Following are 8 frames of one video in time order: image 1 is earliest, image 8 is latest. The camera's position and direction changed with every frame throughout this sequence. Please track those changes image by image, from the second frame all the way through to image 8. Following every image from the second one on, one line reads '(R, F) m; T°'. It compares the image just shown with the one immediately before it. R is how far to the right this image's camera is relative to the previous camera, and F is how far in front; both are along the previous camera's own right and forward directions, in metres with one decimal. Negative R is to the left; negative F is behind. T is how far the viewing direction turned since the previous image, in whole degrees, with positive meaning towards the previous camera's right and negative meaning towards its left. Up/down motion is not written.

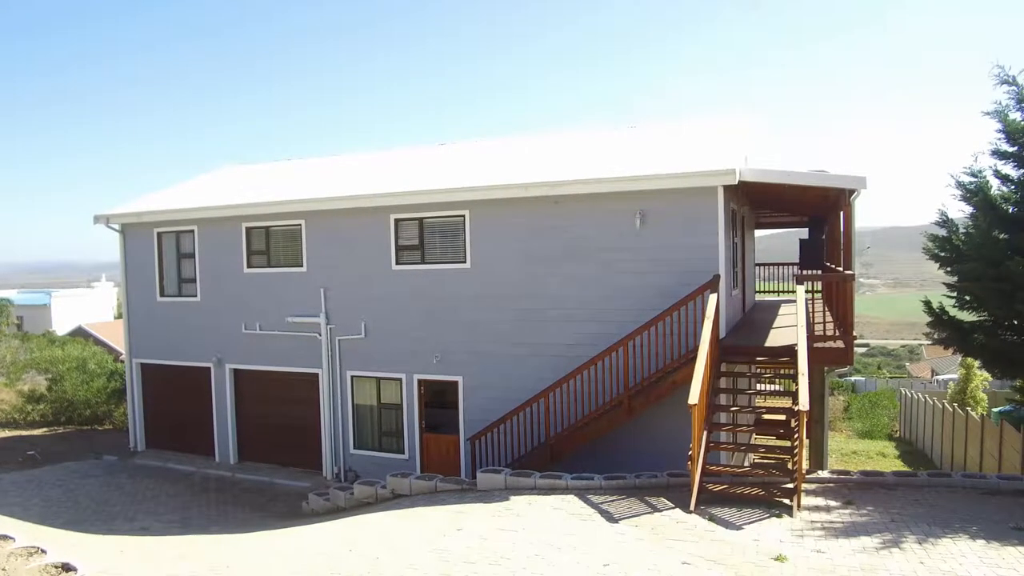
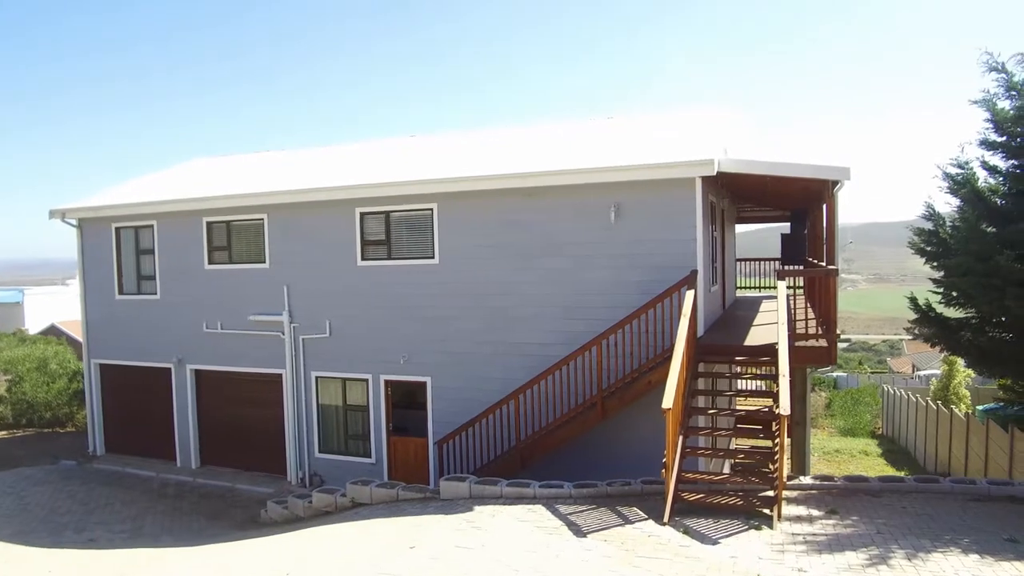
(+0.2, +0.5) m; +1°
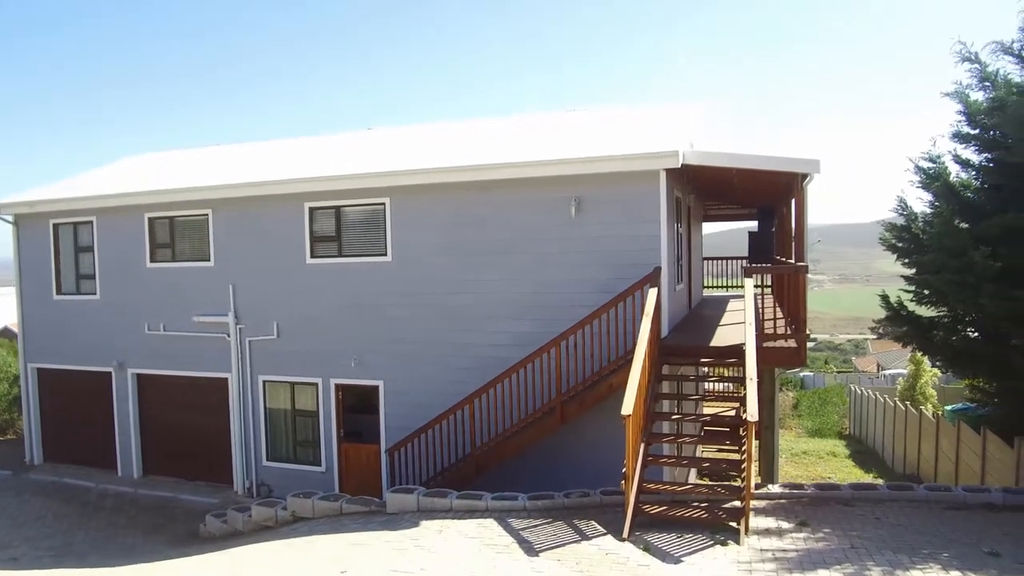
(+0.2, +0.5) m; +2°
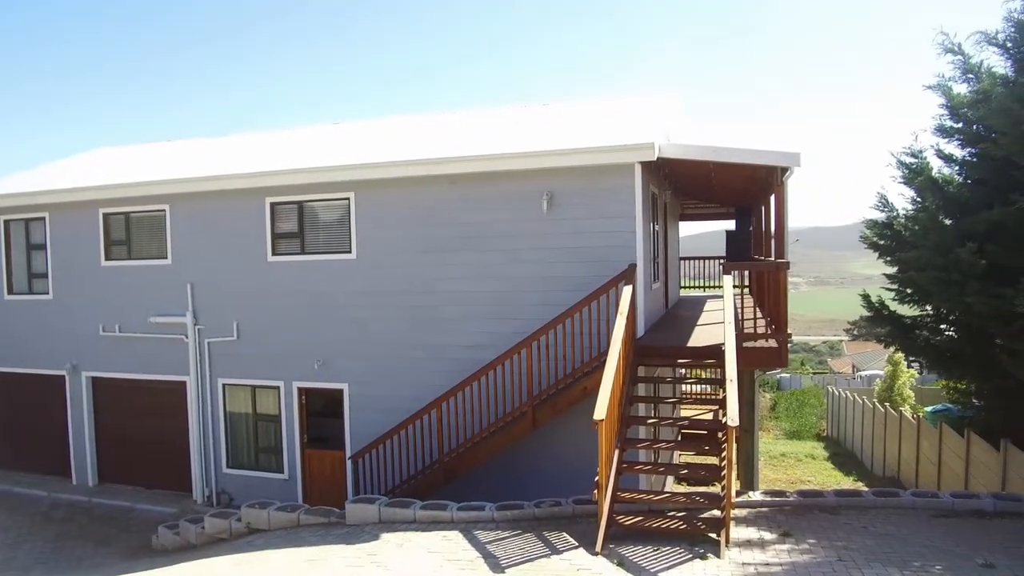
(+0.1, +0.4) m; +2°
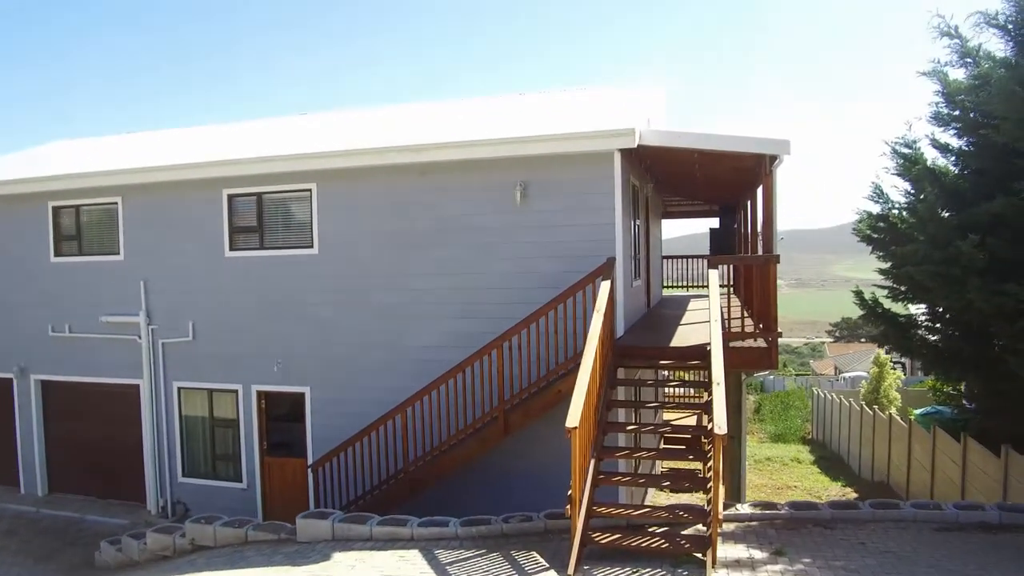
(+0.1, +0.6) m; +1°
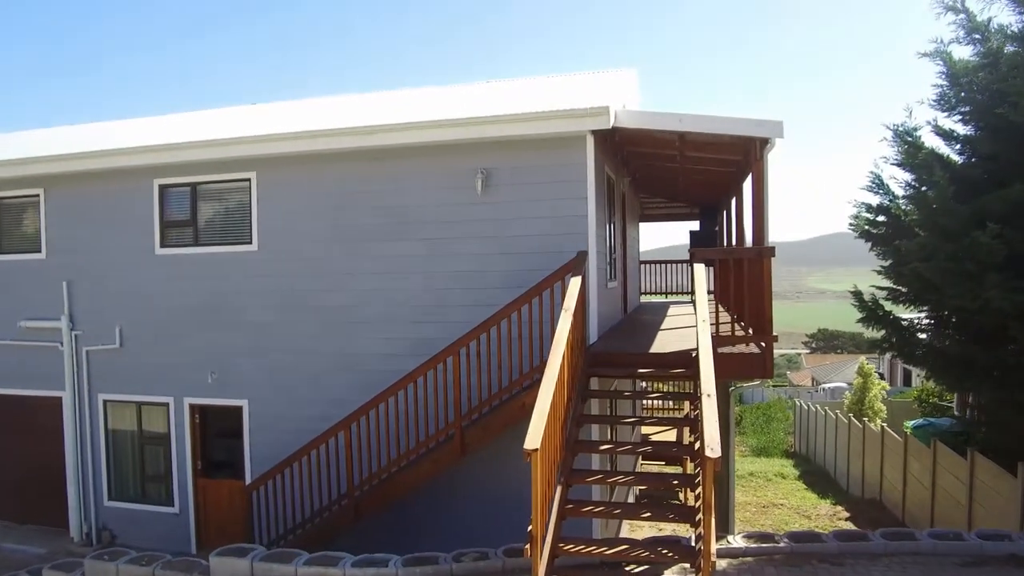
(+0.2, +0.9) m; +2°
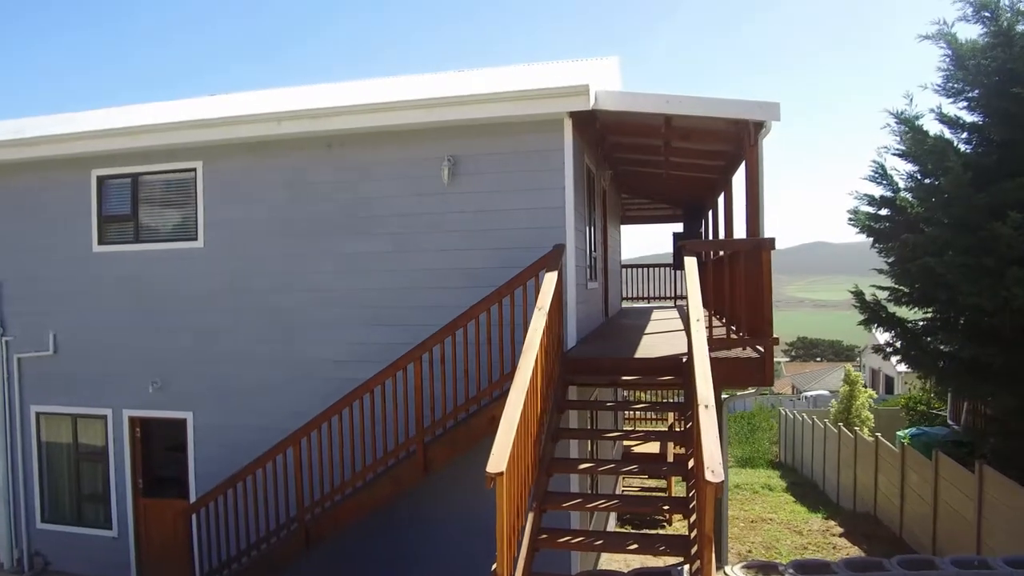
(+0.1, +0.7) m; +2°
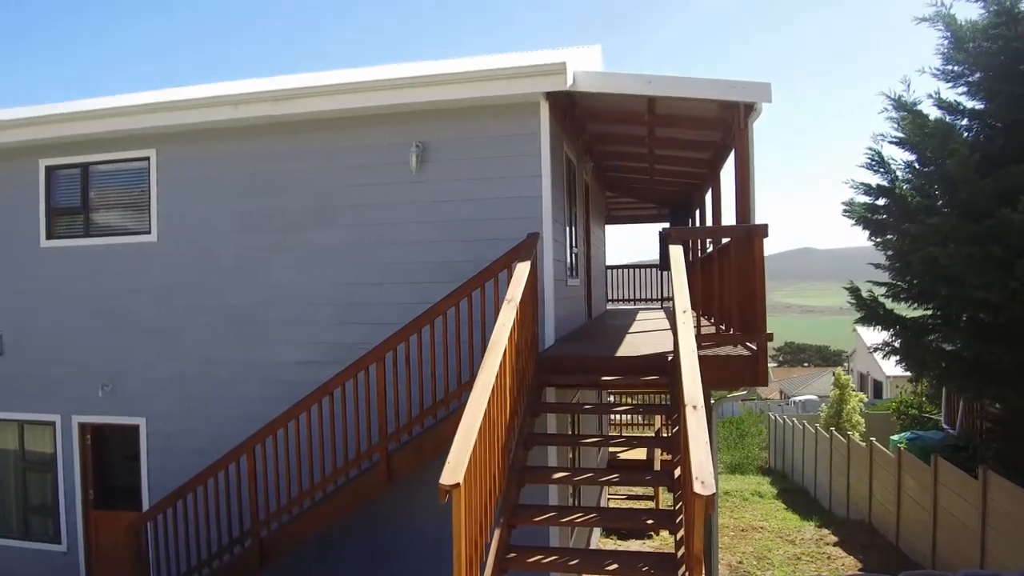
(+0.1, +0.5) m; +1°
